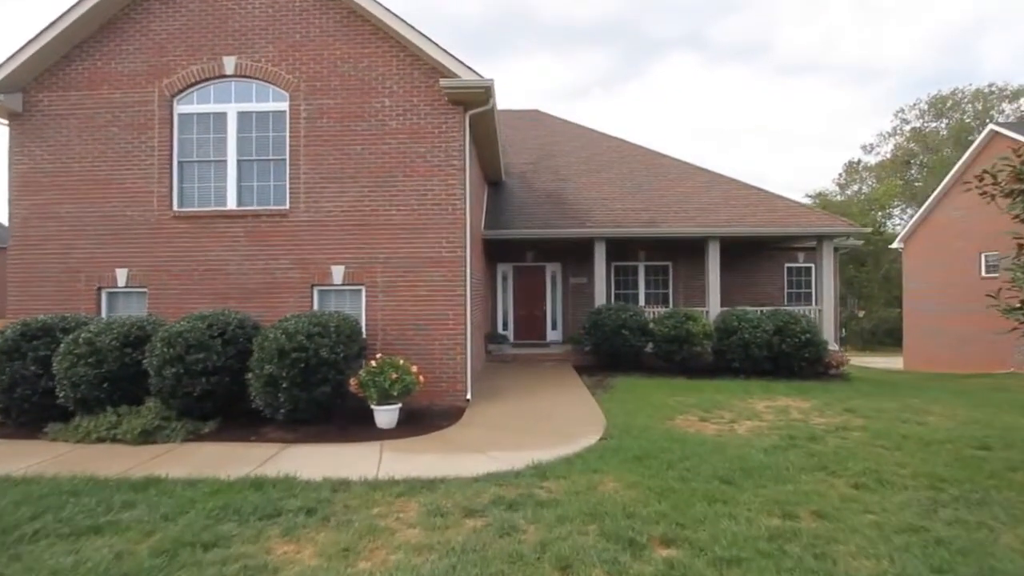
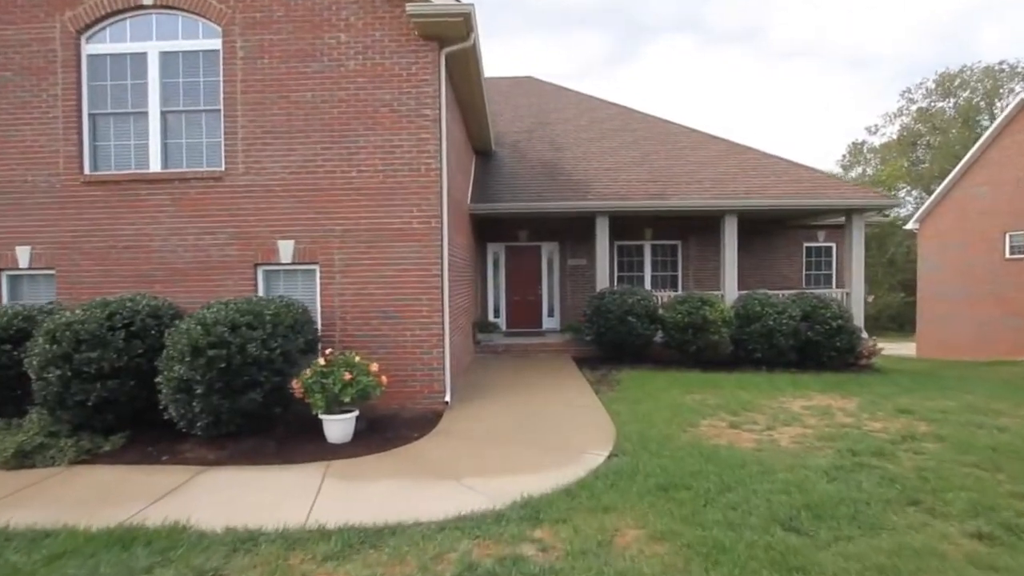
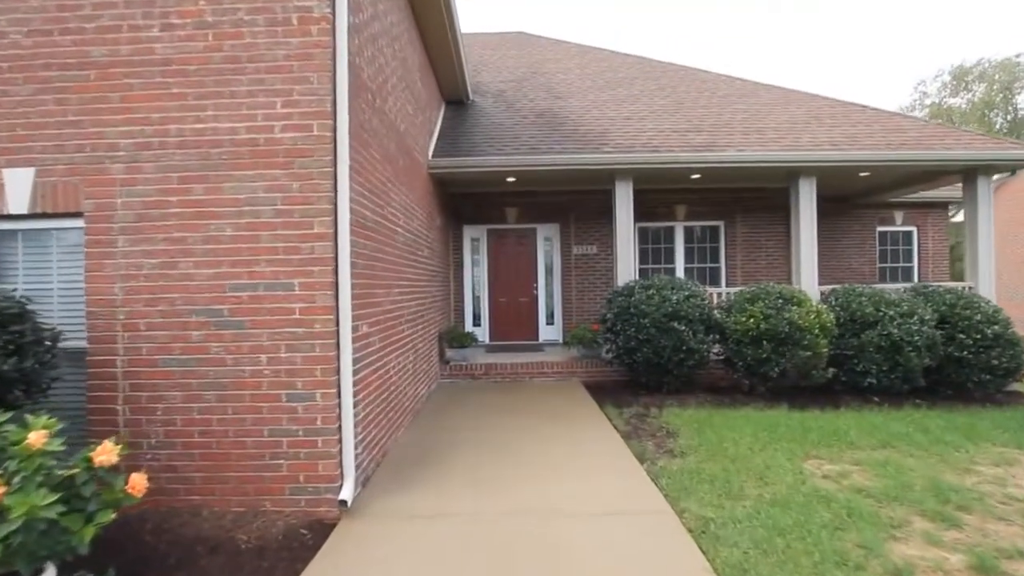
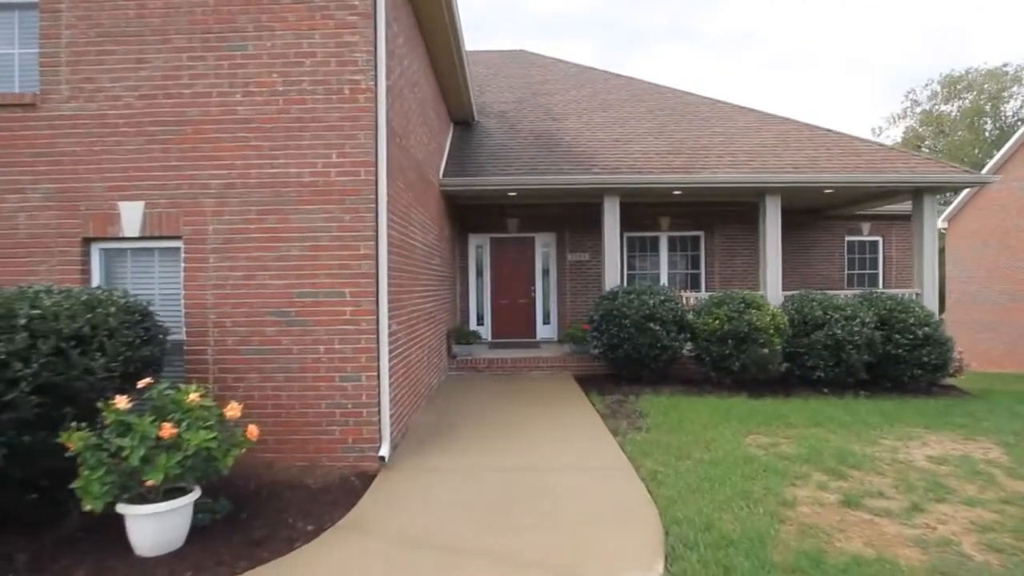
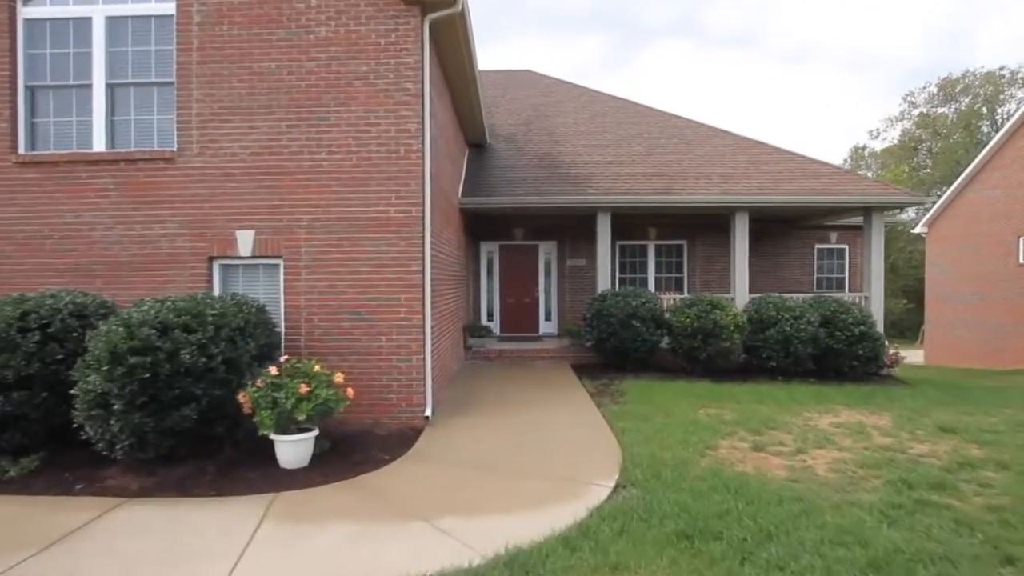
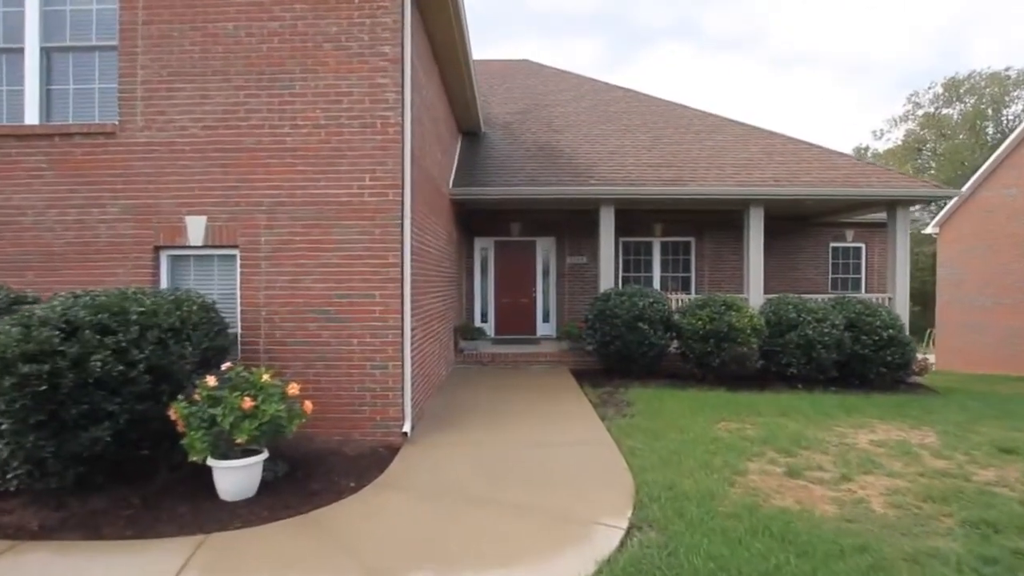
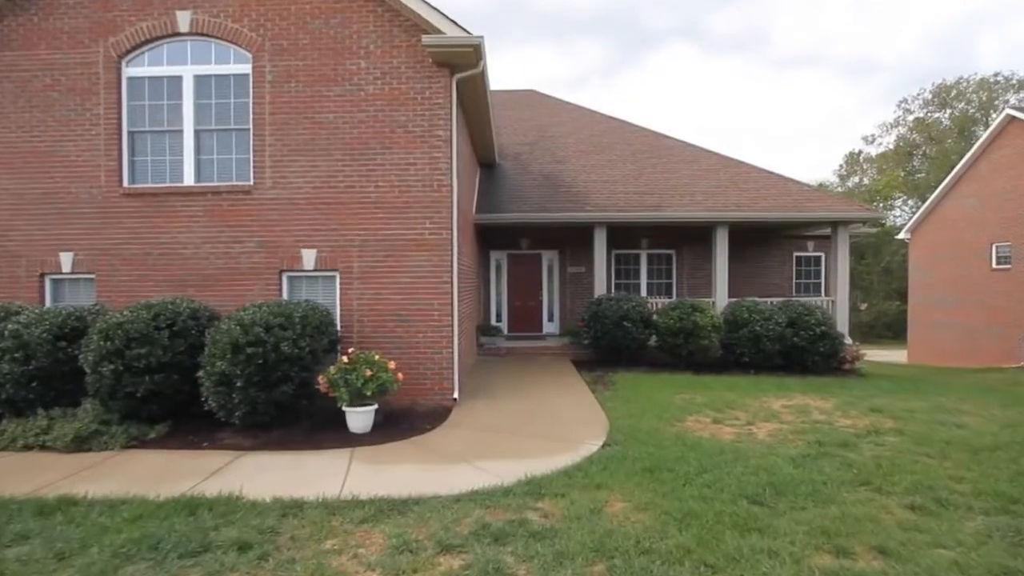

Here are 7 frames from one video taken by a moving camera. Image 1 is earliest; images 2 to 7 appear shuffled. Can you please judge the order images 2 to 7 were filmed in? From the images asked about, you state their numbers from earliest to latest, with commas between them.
7, 2, 5, 6, 4, 3
